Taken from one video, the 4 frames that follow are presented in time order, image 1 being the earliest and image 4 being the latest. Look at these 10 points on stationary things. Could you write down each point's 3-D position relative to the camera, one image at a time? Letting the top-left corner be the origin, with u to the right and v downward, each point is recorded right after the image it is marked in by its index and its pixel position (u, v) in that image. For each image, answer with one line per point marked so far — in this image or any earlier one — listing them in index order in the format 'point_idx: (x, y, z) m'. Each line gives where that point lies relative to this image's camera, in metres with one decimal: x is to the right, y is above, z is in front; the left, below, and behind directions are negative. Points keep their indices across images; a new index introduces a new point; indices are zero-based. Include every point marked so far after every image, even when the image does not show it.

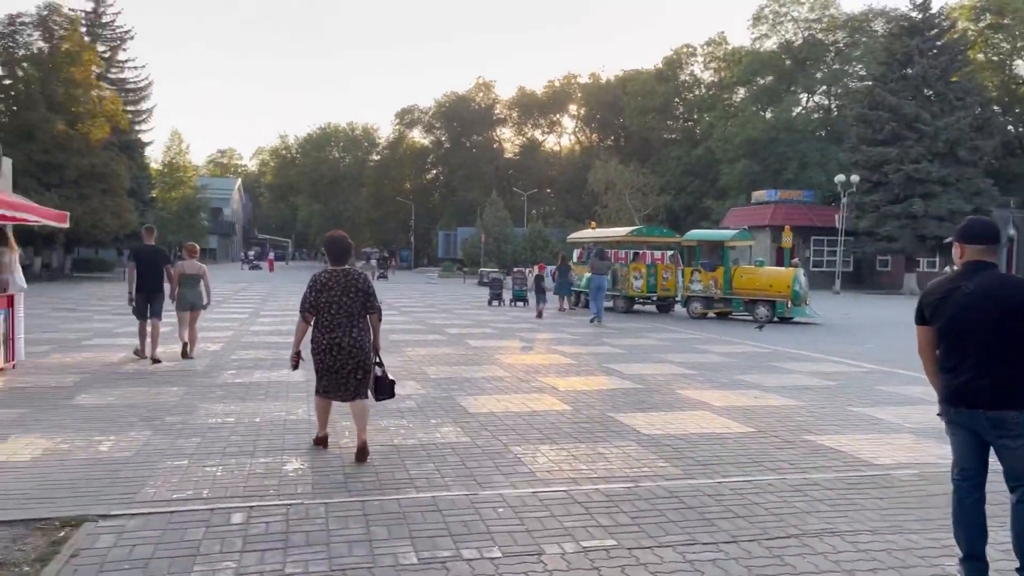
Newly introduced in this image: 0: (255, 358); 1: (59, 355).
0: (-4.0, -1.1, +13.1) m
1: (-7.0, -1.0, +13.0) m
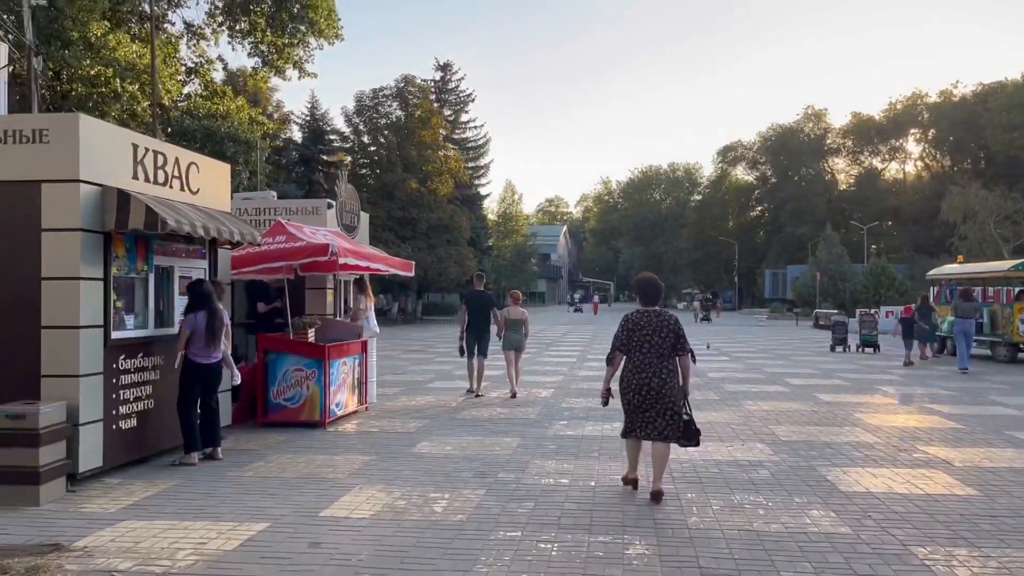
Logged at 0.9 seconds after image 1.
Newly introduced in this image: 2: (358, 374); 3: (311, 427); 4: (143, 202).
0: (+1.1, -1.8, +12.5) m
1: (-1.7, -1.8, +13.6) m
2: (-2.2, -1.2, +11.7) m
3: (-2.5, -1.7, +10.3) m
4: (-3.1, +0.7, +7.1) m
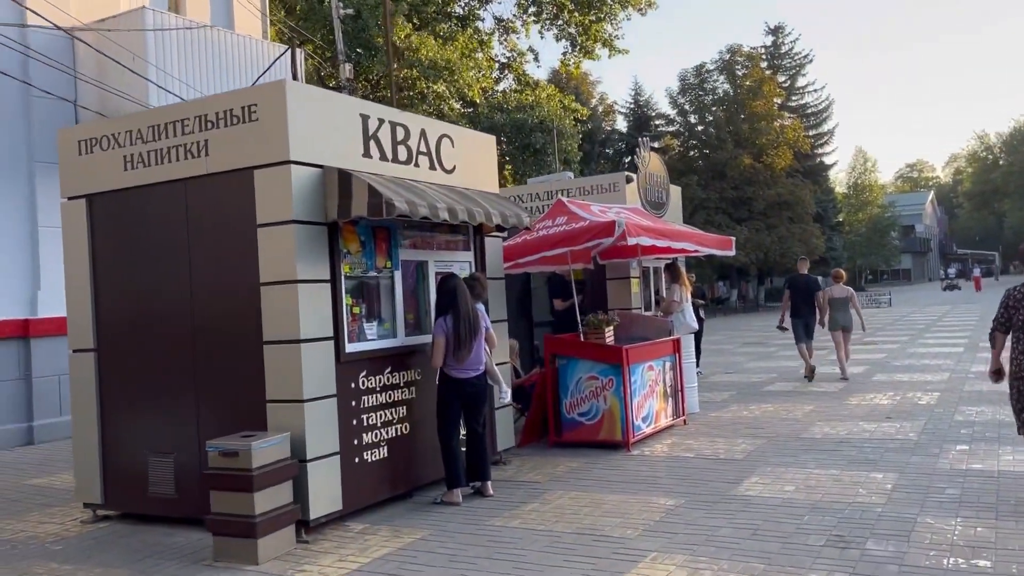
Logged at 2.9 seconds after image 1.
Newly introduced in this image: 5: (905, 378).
0: (+5.2, -1.4, +9.0) m
1: (+3.0, -1.6, +11.1) m
2: (+1.8, -1.0, +9.6) m
3: (+1.0, -1.6, +8.4) m
4: (-1.0, +0.7, +5.7) m
5: (+6.2, -1.4, +13.2) m
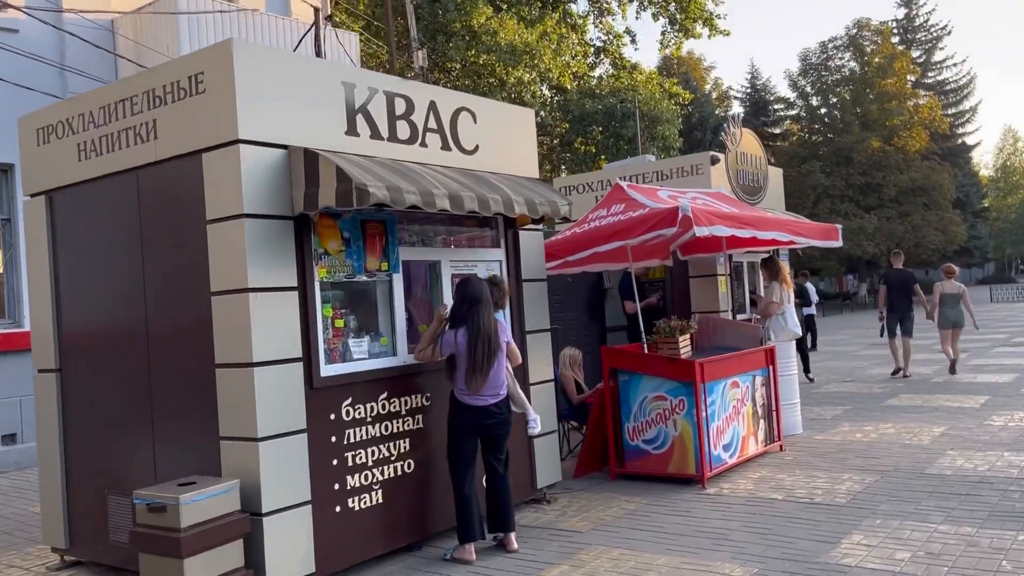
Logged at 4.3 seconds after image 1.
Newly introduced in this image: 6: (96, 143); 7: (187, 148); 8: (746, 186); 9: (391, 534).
0: (+5.6, -1.4, +7.0) m
1: (+3.7, -1.5, +9.3) m
2: (+2.4, -1.0, +8.0) m
3: (+1.4, -1.6, +6.9) m
4: (-1.0, +0.7, +4.6) m
5: (+7.2, -1.3, +11.0) m
6: (-2.6, +0.9, +5.2) m
7: (-1.8, +0.8, +4.7) m
8: (+2.8, +1.2, +10.1) m
9: (-0.8, -1.5, +5.2) m
